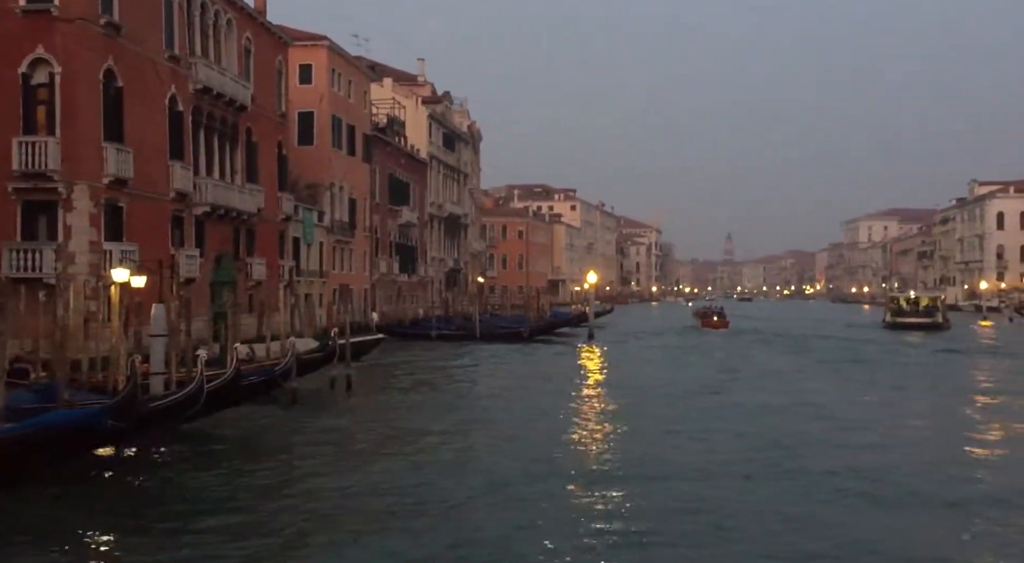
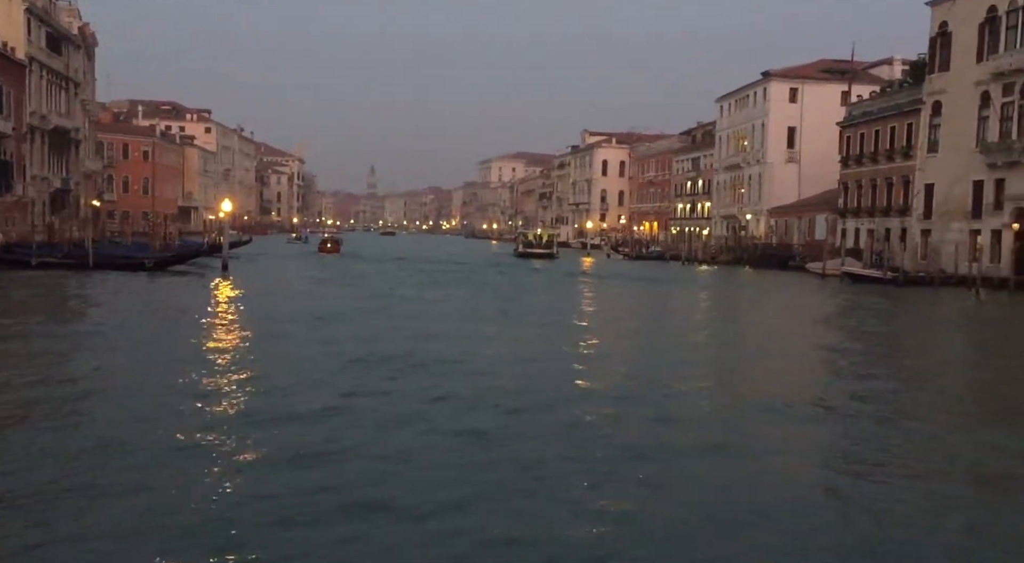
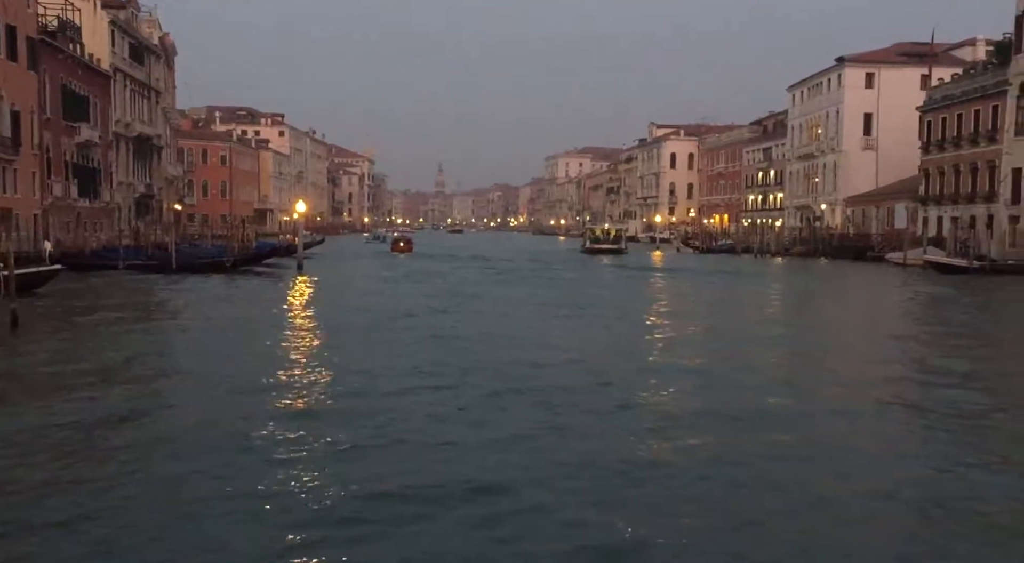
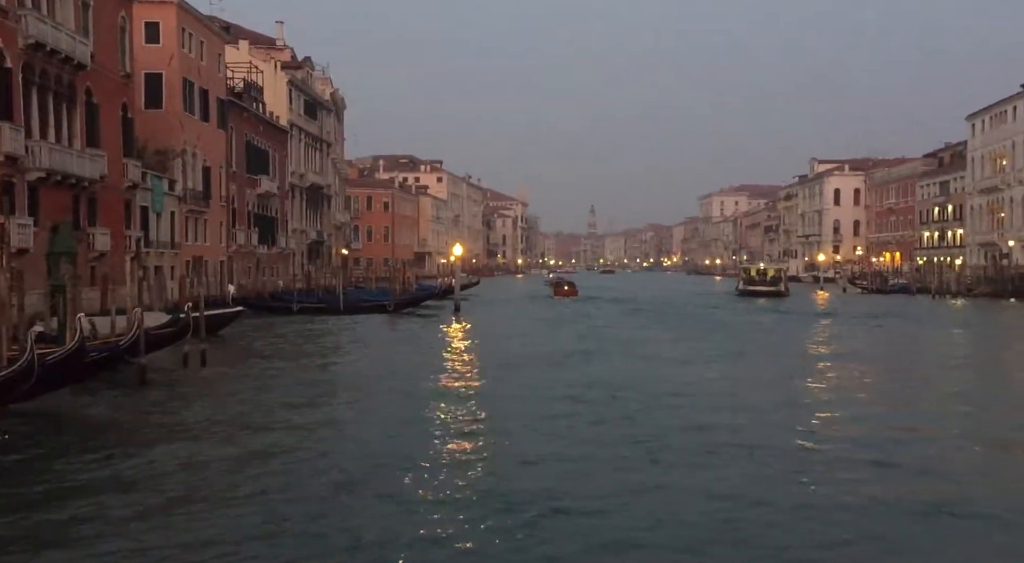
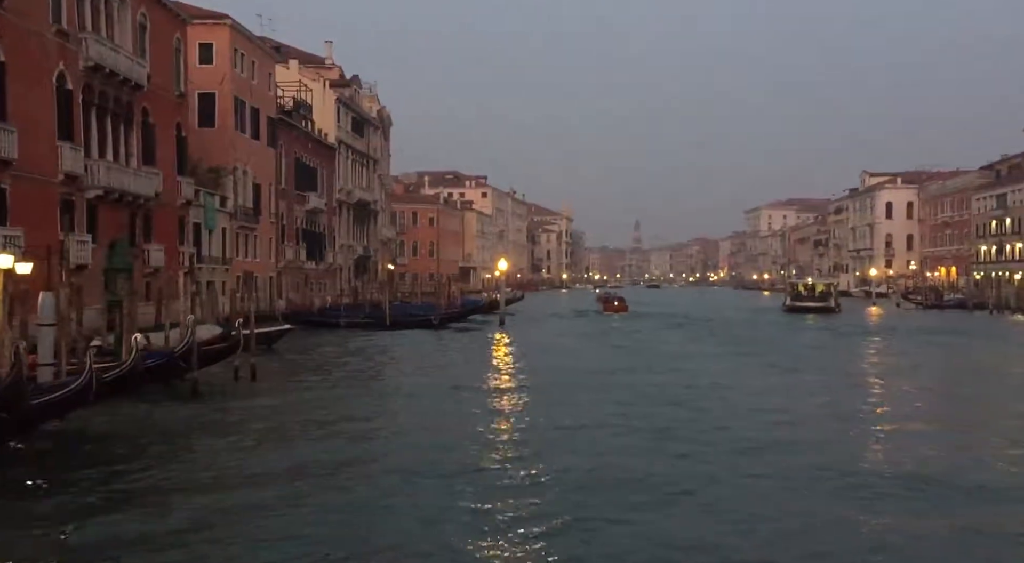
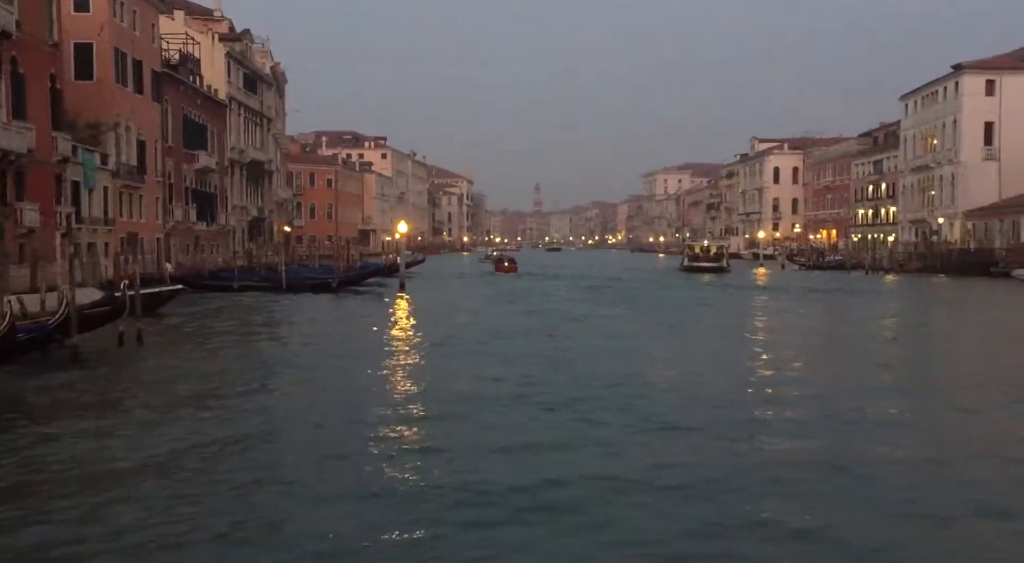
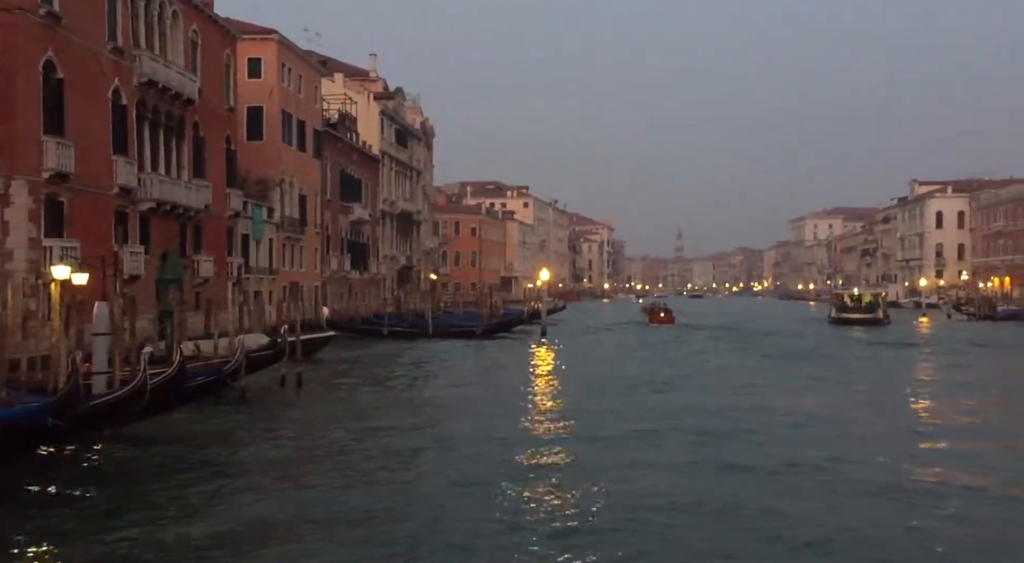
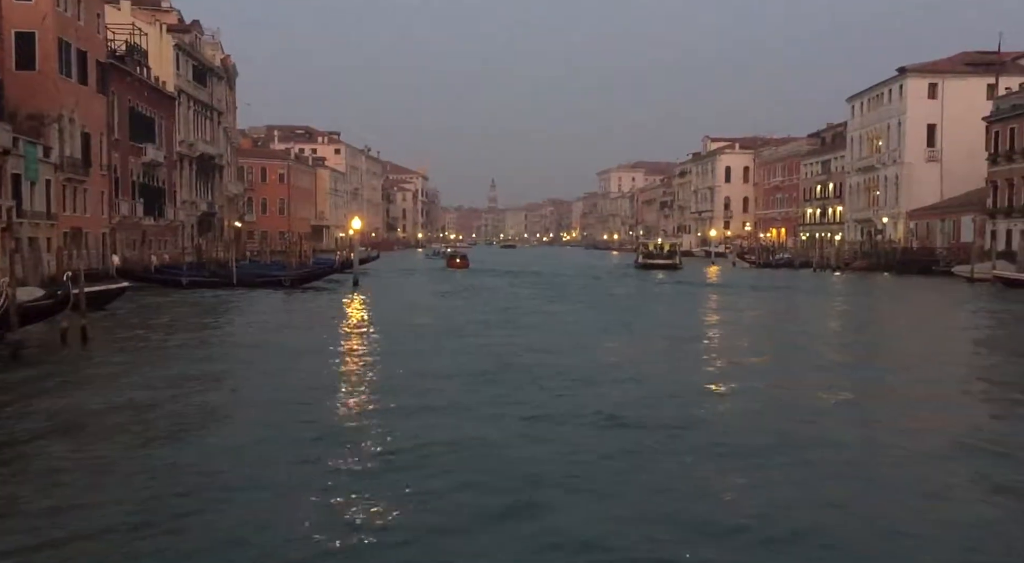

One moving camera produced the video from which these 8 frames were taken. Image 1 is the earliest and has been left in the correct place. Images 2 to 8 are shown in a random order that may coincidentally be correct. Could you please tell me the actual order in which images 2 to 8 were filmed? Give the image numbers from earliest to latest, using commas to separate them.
7, 5, 4, 6, 8, 3, 2
